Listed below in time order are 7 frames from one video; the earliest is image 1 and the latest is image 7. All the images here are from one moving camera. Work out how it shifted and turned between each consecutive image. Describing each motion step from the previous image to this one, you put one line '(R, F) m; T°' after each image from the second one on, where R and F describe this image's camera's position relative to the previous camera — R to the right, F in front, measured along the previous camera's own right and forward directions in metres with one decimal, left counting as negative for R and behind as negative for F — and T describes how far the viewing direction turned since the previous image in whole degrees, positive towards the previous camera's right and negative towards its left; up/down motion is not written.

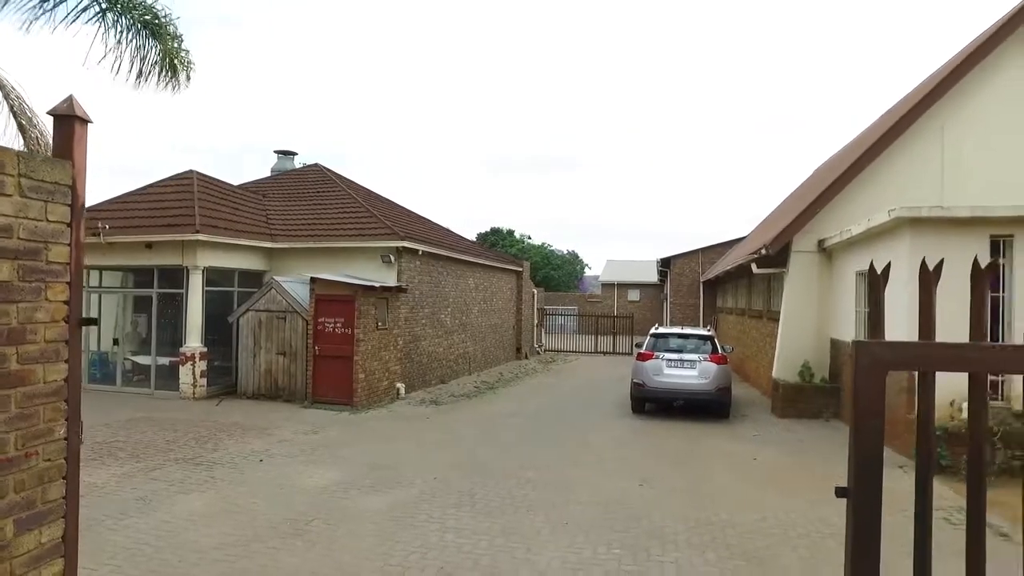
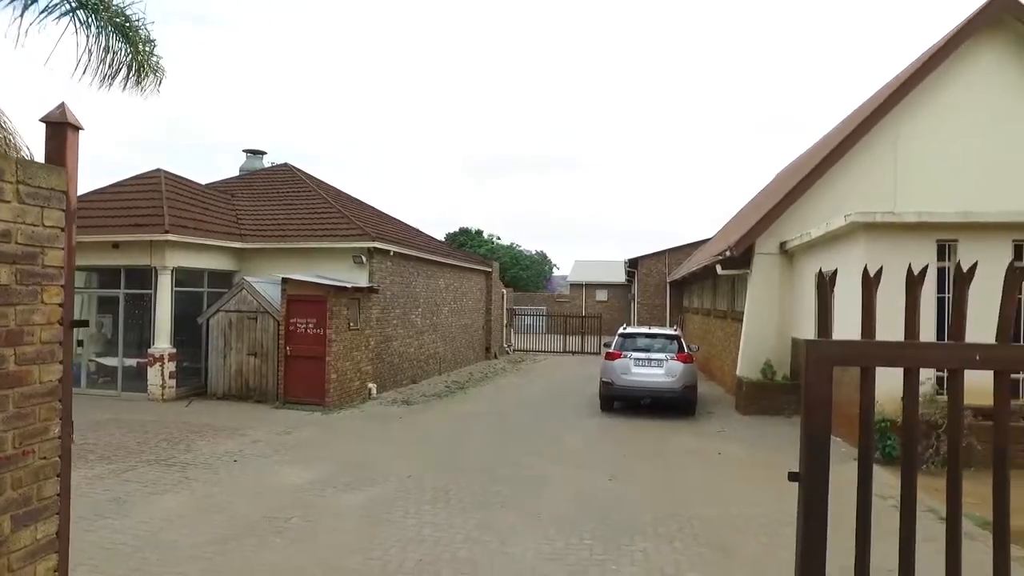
(-0.1, -0.2) m; +3°
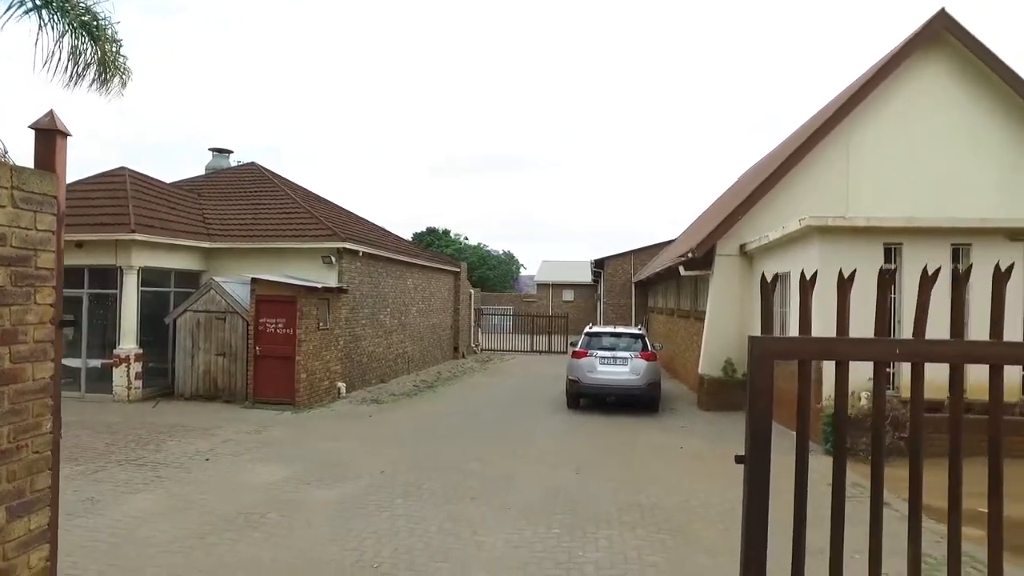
(0.0, -0.2) m; +3°
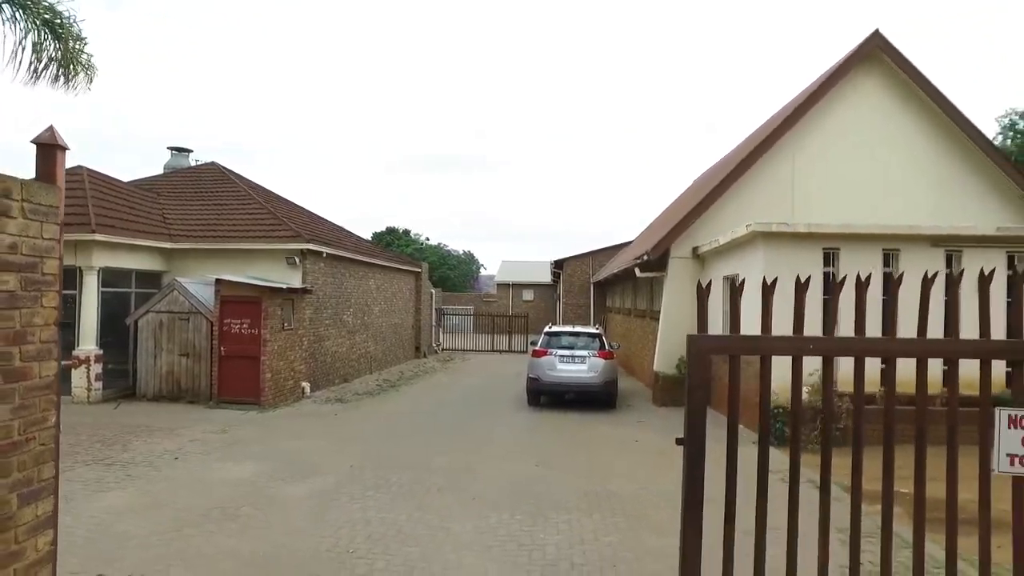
(-0.1, -0.4) m; +3°
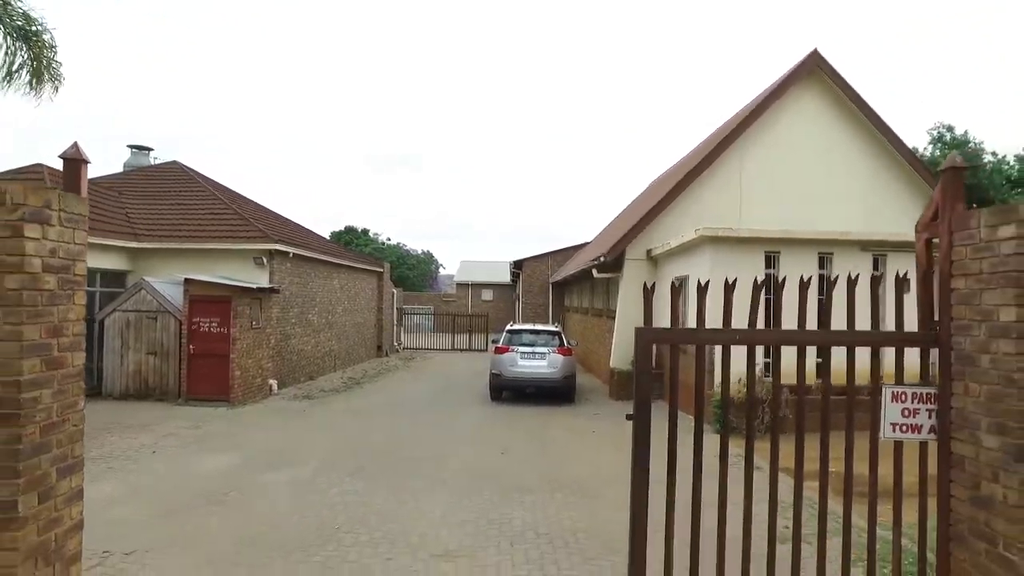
(-0.1, -0.6) m; +4°
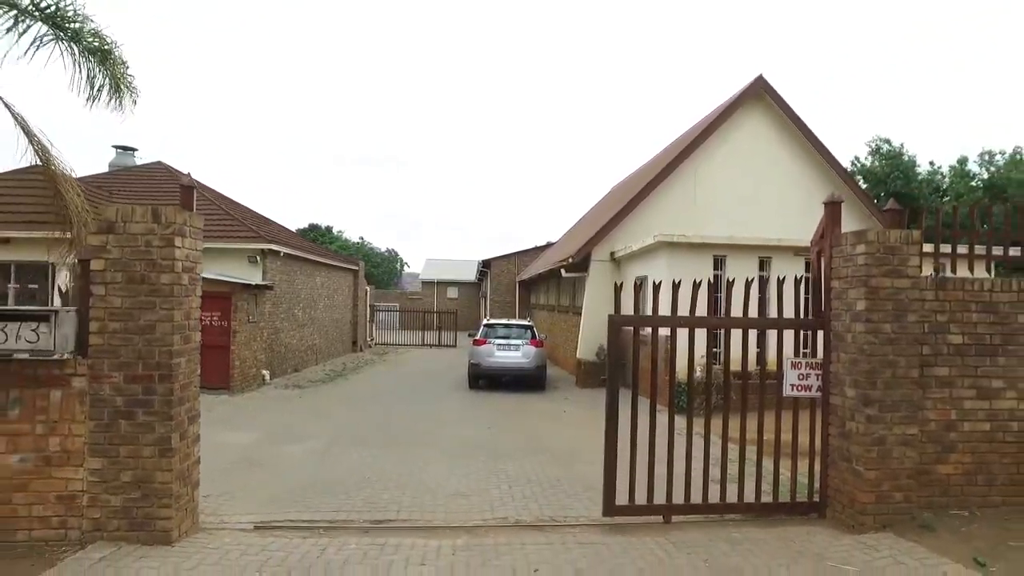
(-0.4, -1.4) m; +3°
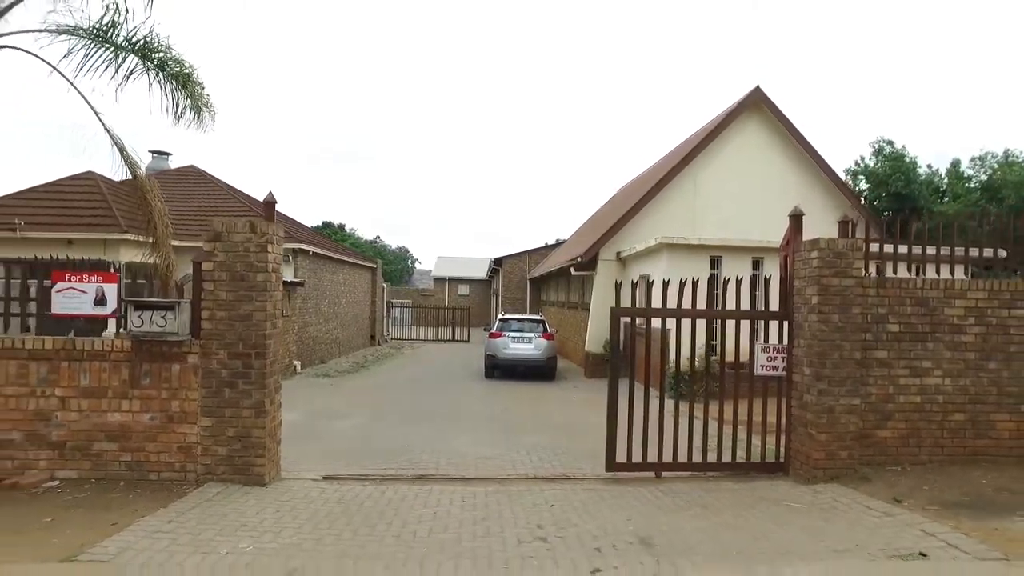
(-0.1, -1.1) m; -1°
